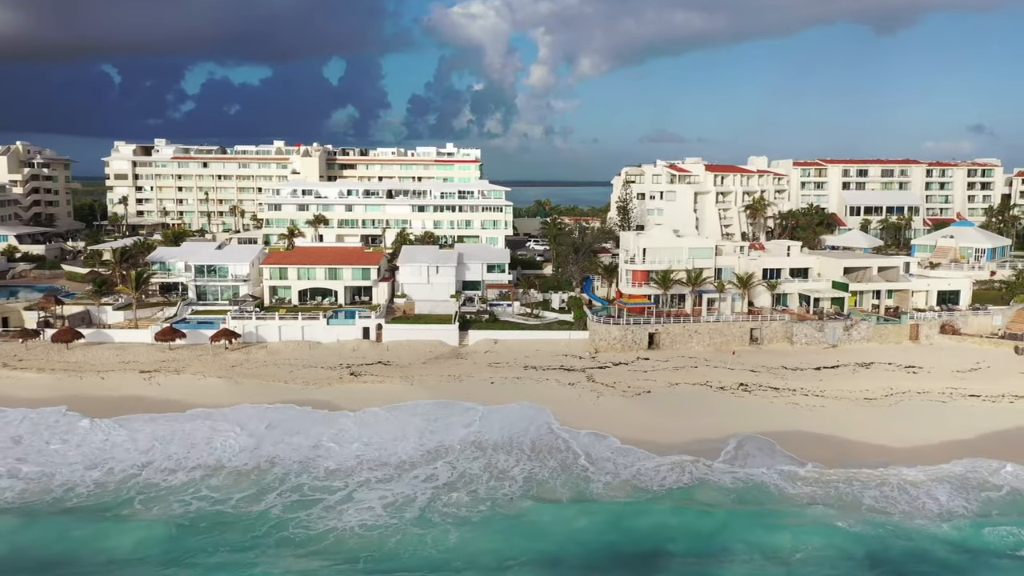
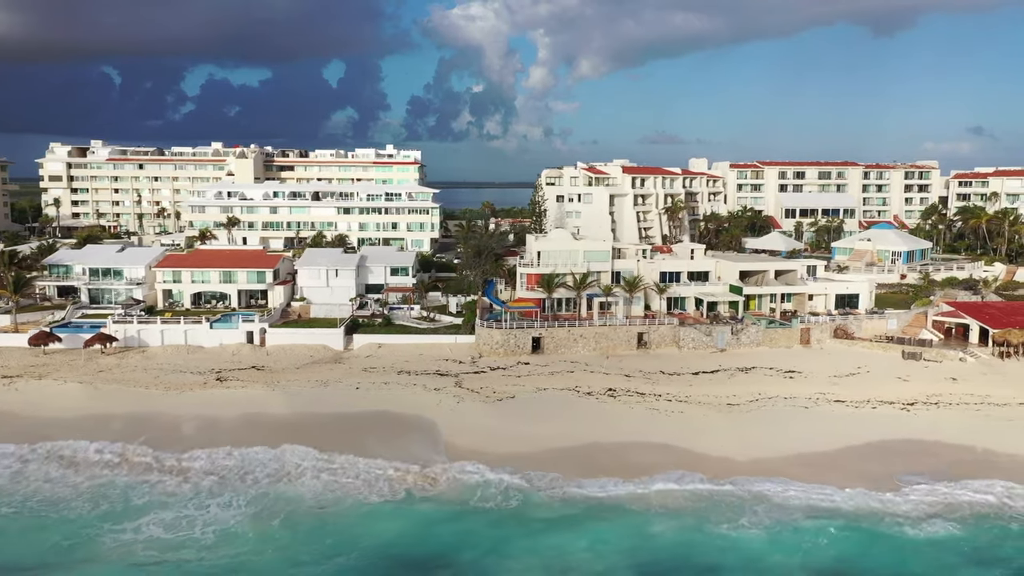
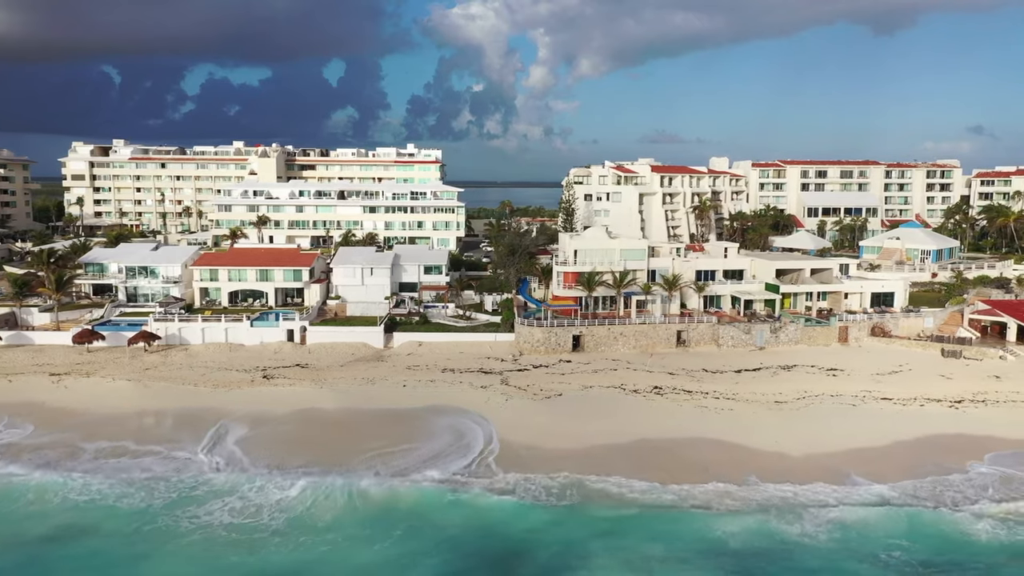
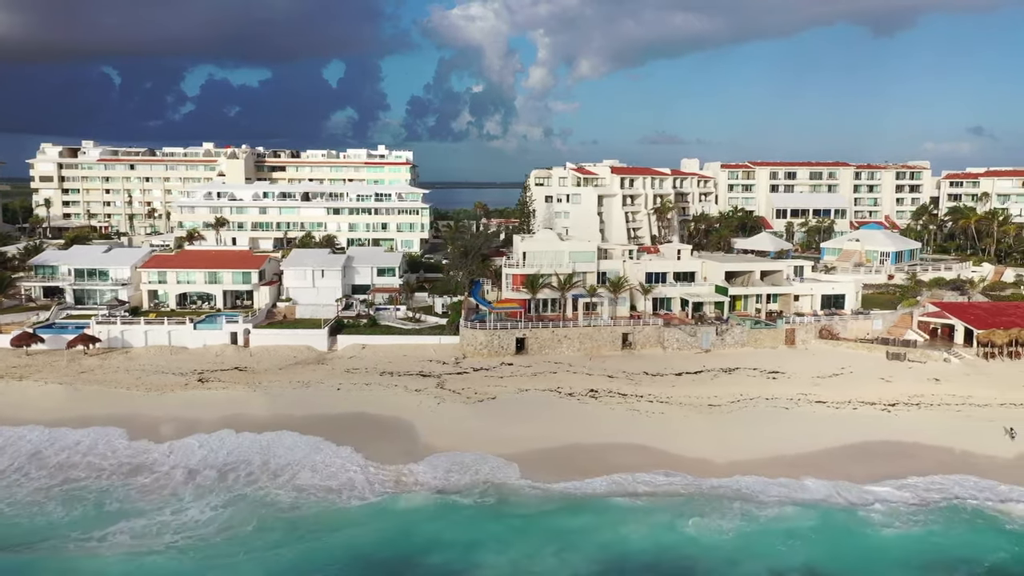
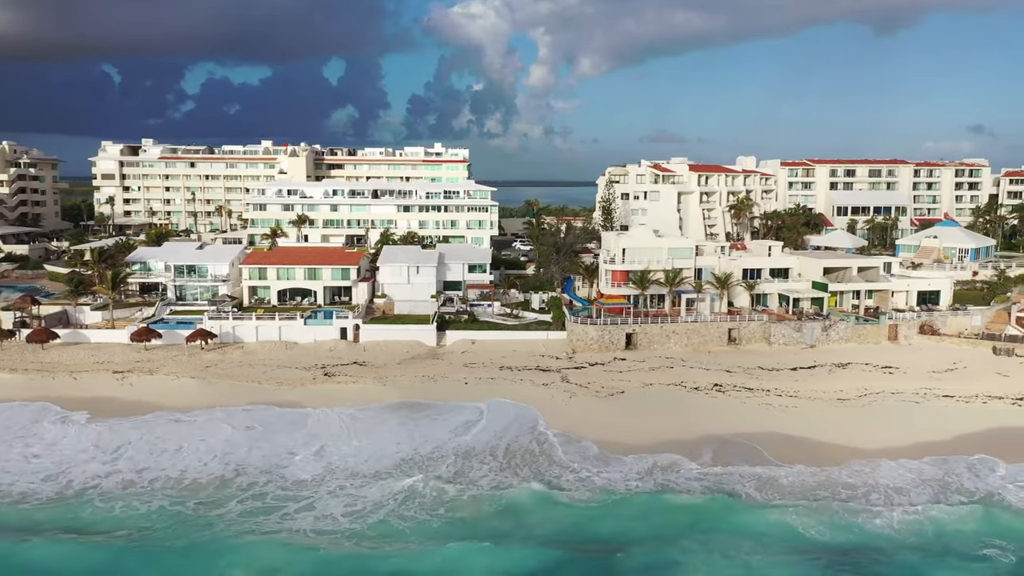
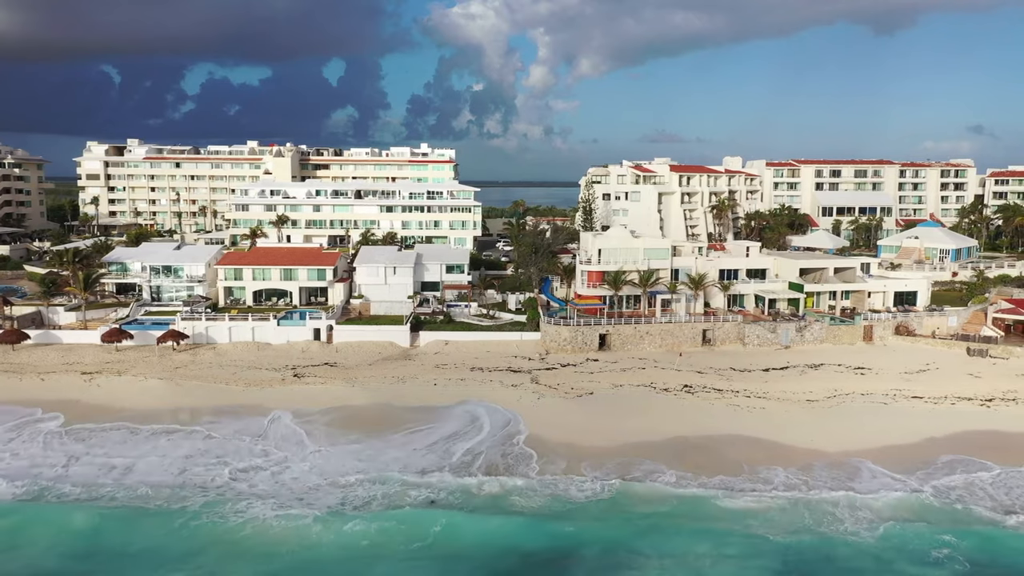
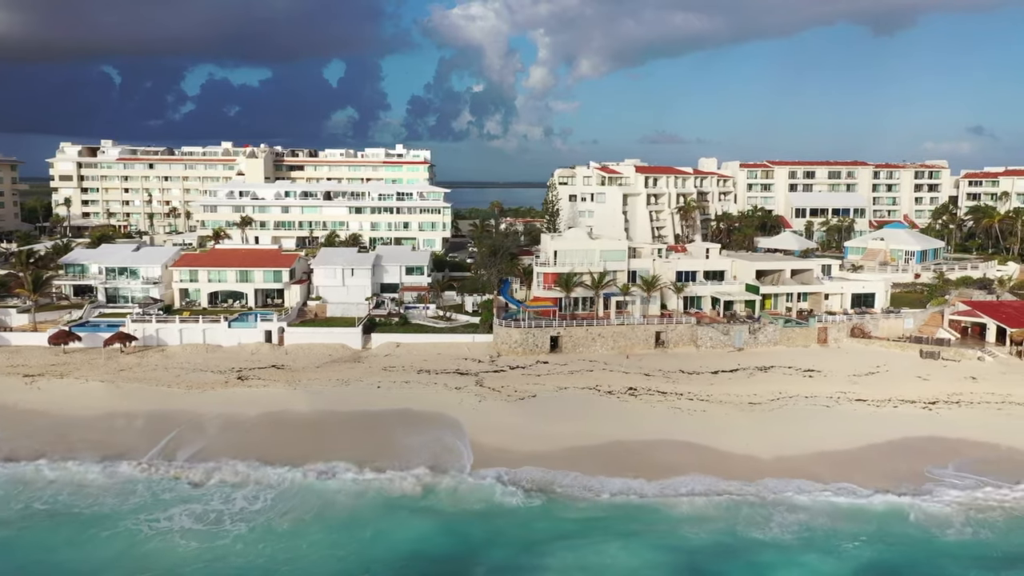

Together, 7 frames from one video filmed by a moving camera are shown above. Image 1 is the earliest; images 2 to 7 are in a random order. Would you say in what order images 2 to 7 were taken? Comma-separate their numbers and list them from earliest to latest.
5, 6, 3, 7, 2, 4
